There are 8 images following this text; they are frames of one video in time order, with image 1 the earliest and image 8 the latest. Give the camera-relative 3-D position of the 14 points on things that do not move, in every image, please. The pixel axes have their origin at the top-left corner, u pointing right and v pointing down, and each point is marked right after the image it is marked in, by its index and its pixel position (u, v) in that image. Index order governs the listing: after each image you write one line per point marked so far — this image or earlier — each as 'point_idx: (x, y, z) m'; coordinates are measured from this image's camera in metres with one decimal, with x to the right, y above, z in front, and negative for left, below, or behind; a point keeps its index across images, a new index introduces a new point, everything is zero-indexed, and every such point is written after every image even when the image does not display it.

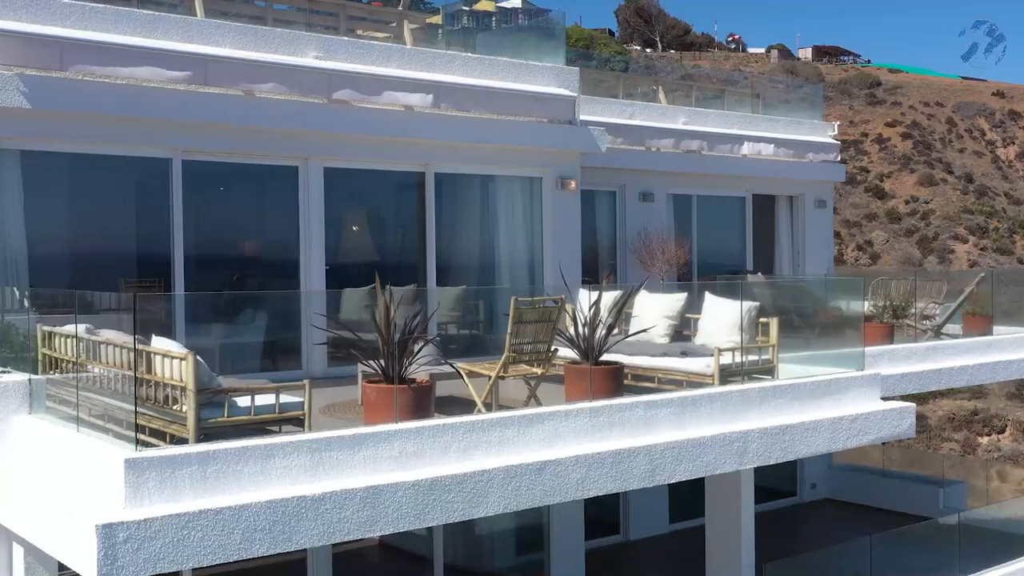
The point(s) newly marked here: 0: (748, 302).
0: (+2.0, -0.1, +9.5) m
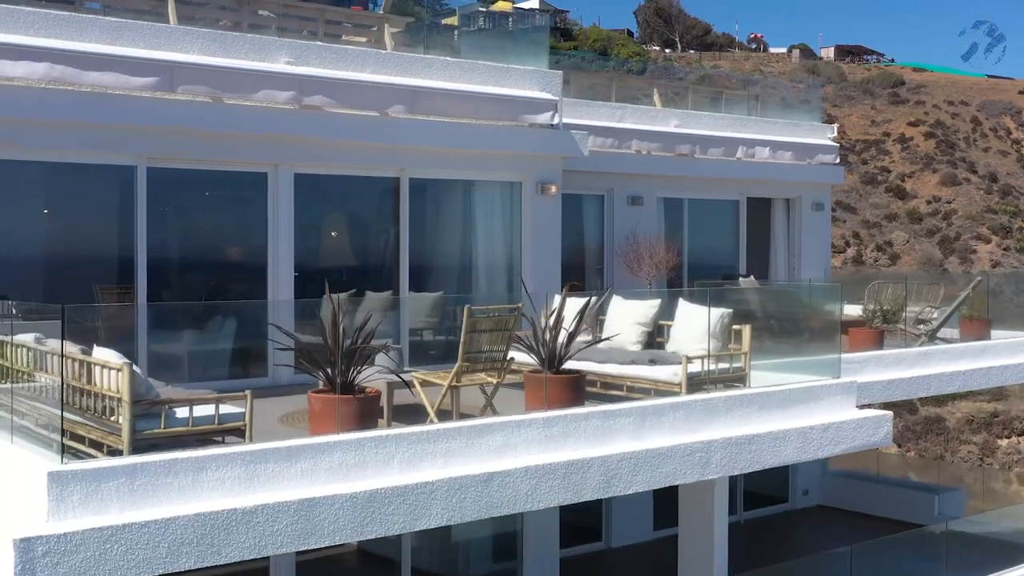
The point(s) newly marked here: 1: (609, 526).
0: (+1.7, -0.2, +9.3) m
1: (+1.4, -3.2, +15.1) m
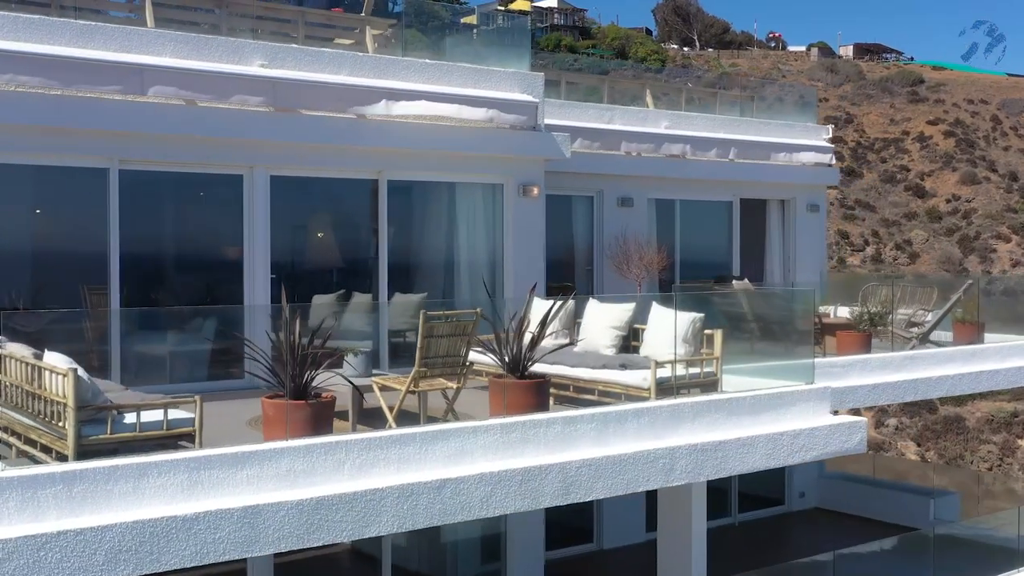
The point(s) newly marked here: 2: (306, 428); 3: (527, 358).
0: (+1.5, -0.2, +9.2) m
1: (+1.2, -3.2, +15.0) m
2: (-1.3, -0.9, +7.1) m
3: (+0.1, -0.5, +8.3) m
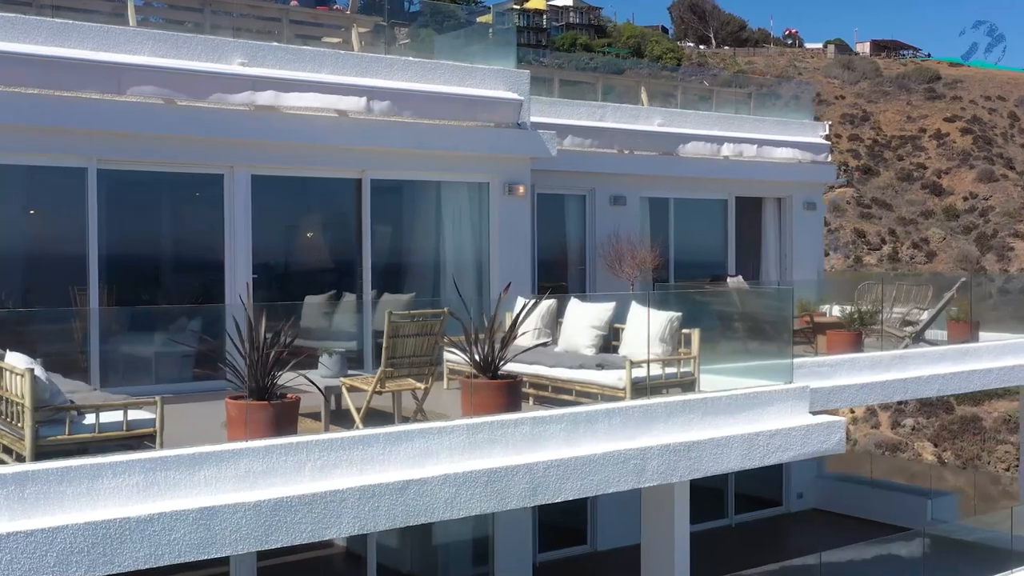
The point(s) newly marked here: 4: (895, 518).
0: (+1.3, -0.2, +9.2) m
1: (+1.1, -3.2, +15.0) m
2: (-1.5, -0.9, +7.1) m
3: (-0.1, -0.5, +8.3) m
4: (+6.0, -3.7, +17.8) m
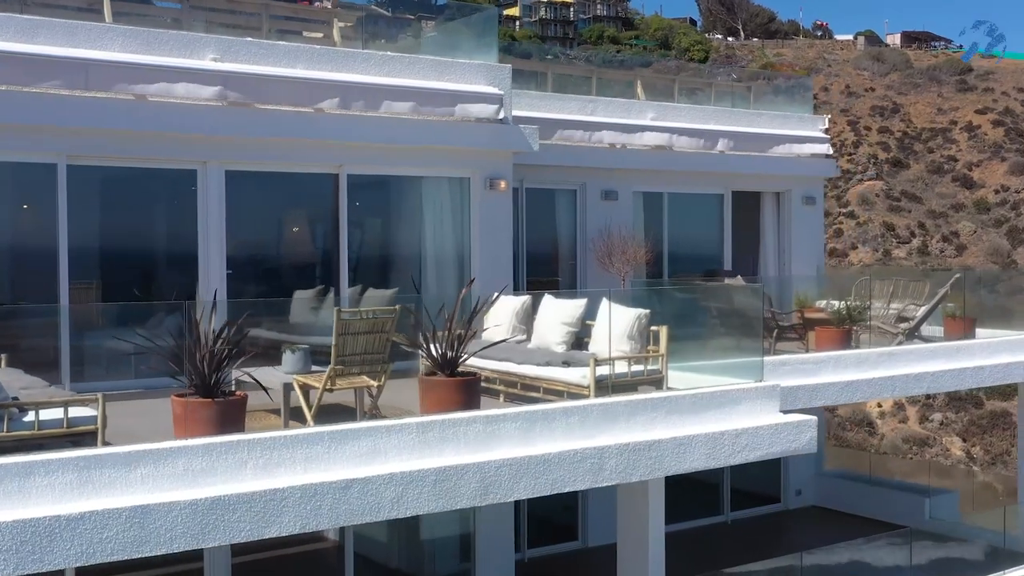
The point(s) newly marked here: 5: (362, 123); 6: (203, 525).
0: (+1.0, -0.2, +9.1) m
1: (+1.0, -3.2, +14.9) m
2: (-1.9, -0.9, +7.1) m
3: (-0.4, -0.5, +8.2) m
4: (+5.9, -3.6, +17.6) m
5: (-1.5, +1.7, +11.3) m
6: (-1.8, -1.4, +6.7) m
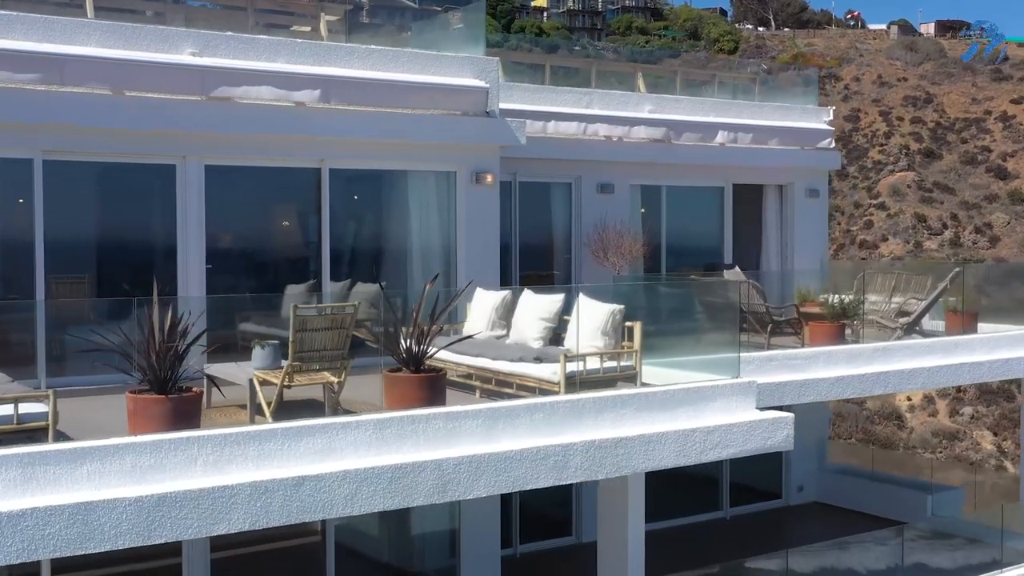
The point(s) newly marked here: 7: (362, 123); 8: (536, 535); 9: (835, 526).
0: (+0.8, -0.1, +9.0) m
1: (+0.9, -3.1, +14.8) m
2: (-2.1, -0.8, +7.1) m
3: (-0.6, -0.4, +8.2) m
4: (+5.9, -3.5, +17.4) m
5: (-1.6, +1.7, +11.2) m
6: (-2.1, -1.4, +6.7) m
7: (-1.5, +1.7, +11.3) m
8: (+0.3, -3.2, +14.5) m
9: (+4.8, -3.6, +16.7) m
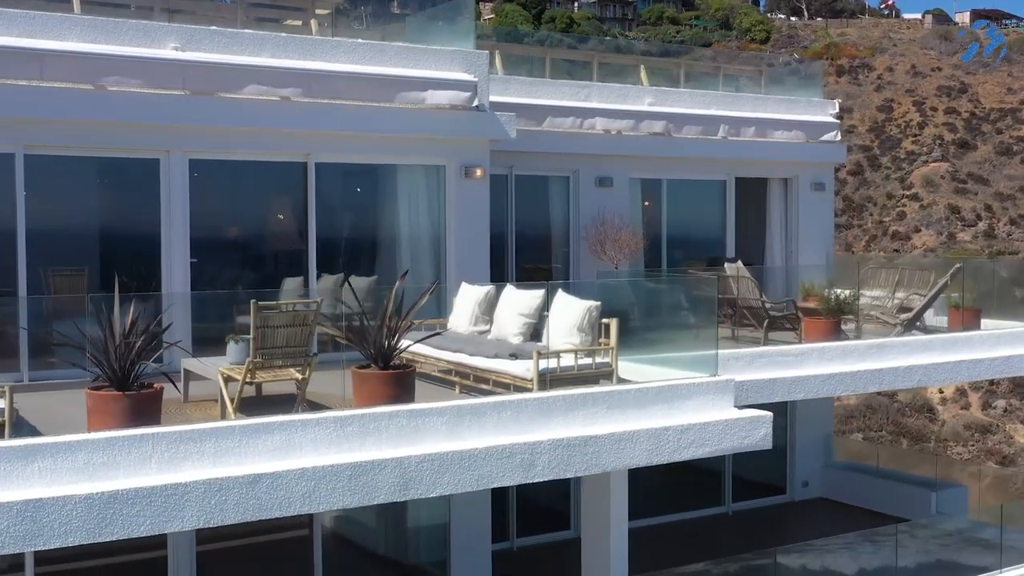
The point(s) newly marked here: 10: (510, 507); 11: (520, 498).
0: (+0.6, -0.1, +8.9) m
1: (+0.8, -3.0, +14.8) m
2: (-2.4, -0.8, +7.1) m
3: (-0.9, -0.4, +8.1) m
4: (+5.9, -3.4, +17.2) m
5: (-1.8, +1.8, +11.2) m
6: (-2.4, -1.4, +6.7) m
7: (-1.6, +1.7, +11.2) m
8: (+0.3, -3.1, +14.4) m
9: (+4.8, -3.5, +16.6) m
10: (0.0, -2.8, +14.1) m
11: (+0.1, -2.7, +14.2) m
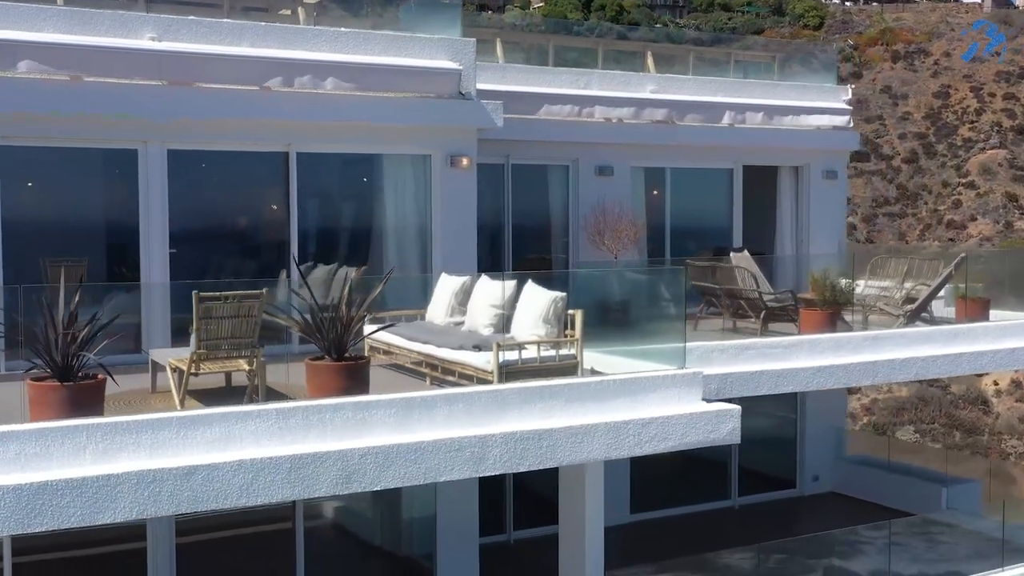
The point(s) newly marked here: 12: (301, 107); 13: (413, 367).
0: (+0.3, 0.0, +8.8) m
1: (+0.8, -2.9, +14.7) m
2: (-2.8, -0.8, +7.1) m
3: (-1.2, -0.4, +8.1) m
4: (+6.0, -3.3, +16.8) m
5: (-1.9, +1.9, +11.1) m
6: (-2.7, -1.3, +6.7) m
7: (-1.8, +1.8, +11.2) m
8: (+0.2, -3.0, +14.3) m
9: (+4.9, -3.3, +16.3) m
10: (-0.1, -2.6, +14.0) m
11: (0.0, -2.6, +14.1) m
12: (-2.1, +1.8, +11.0) m
13: (-0.9, -0.6, +8.4) m
